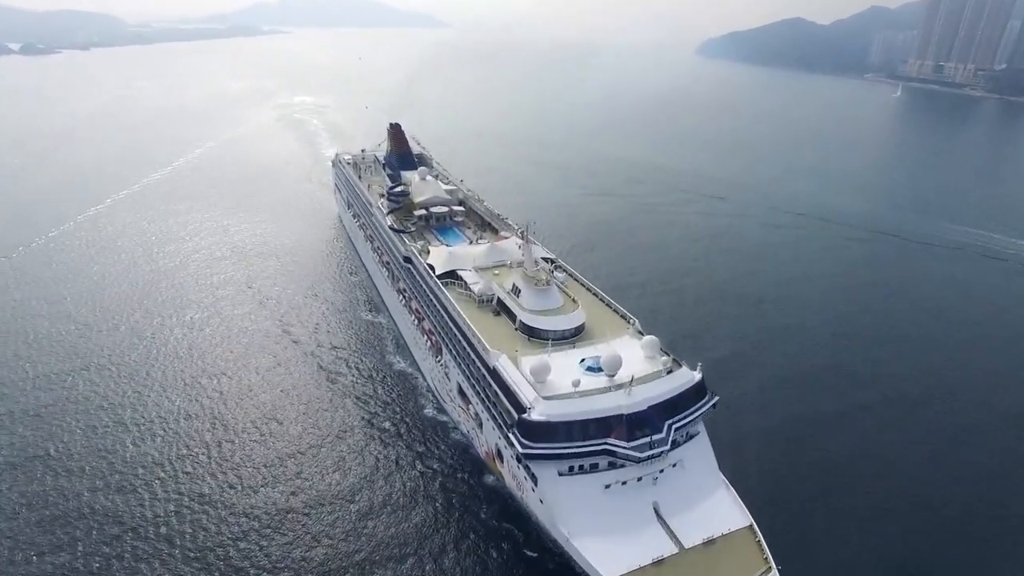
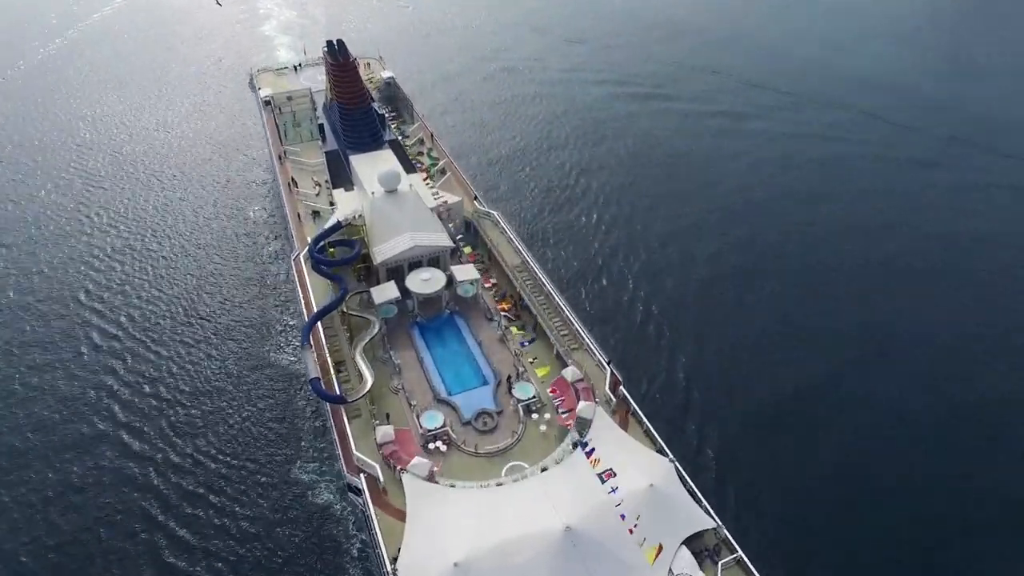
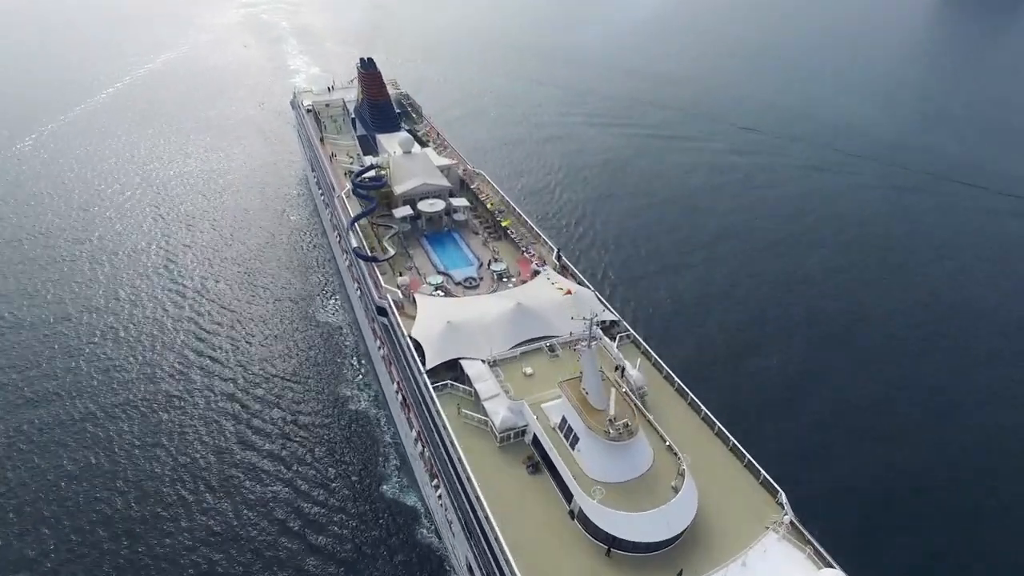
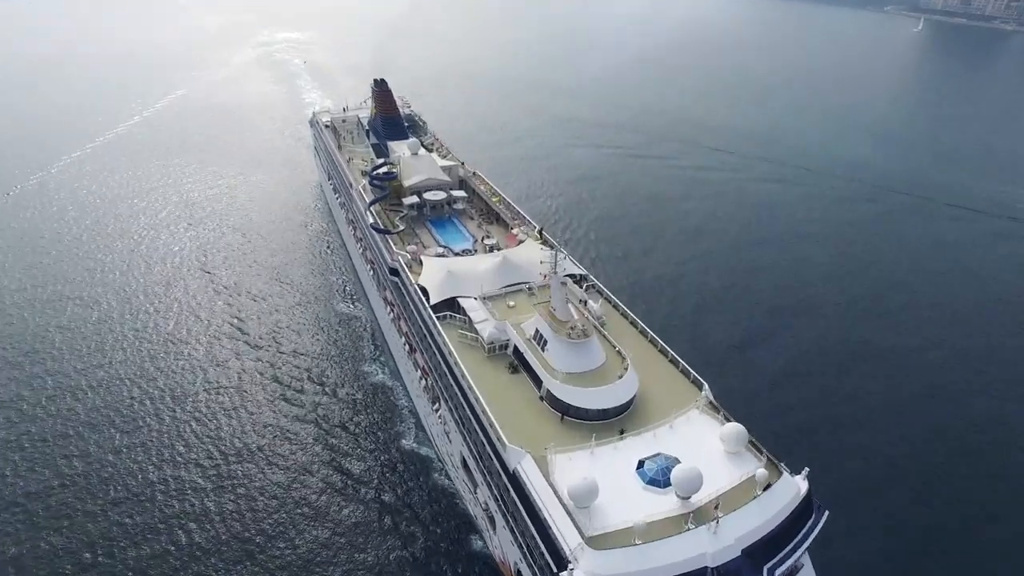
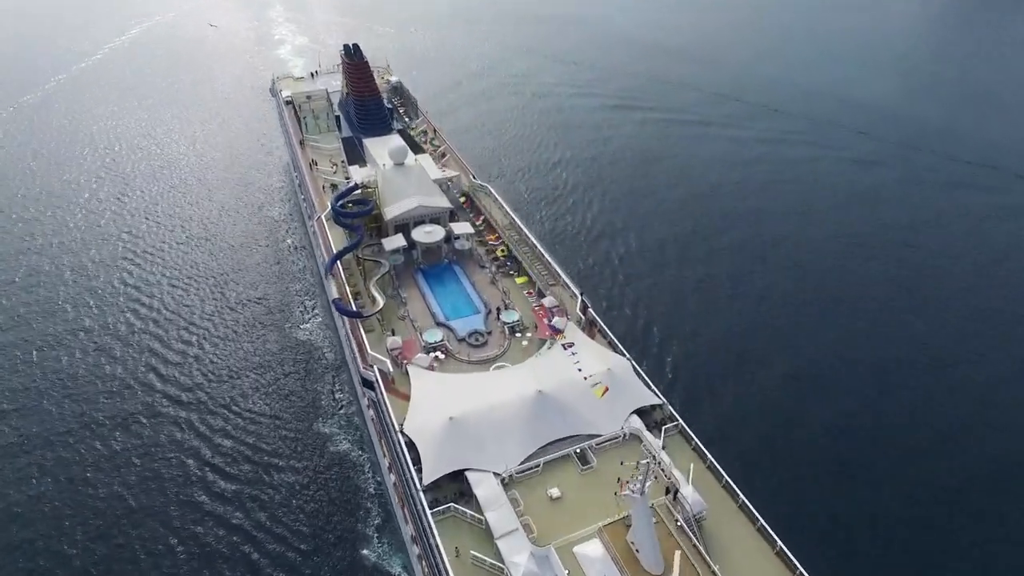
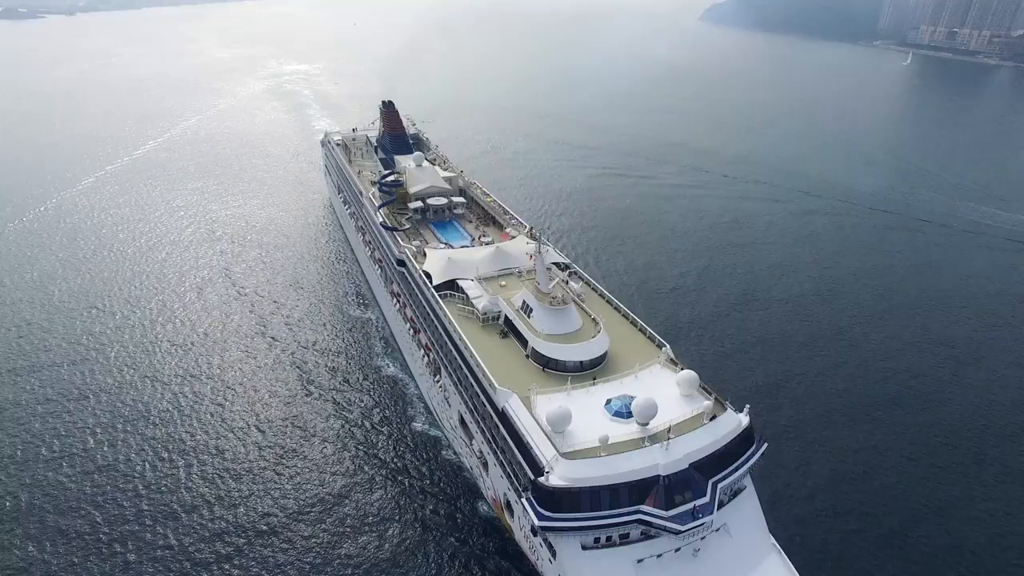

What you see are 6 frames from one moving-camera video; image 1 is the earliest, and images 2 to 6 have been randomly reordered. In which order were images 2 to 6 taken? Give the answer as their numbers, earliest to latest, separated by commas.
6, 4, 3, 5, 2
